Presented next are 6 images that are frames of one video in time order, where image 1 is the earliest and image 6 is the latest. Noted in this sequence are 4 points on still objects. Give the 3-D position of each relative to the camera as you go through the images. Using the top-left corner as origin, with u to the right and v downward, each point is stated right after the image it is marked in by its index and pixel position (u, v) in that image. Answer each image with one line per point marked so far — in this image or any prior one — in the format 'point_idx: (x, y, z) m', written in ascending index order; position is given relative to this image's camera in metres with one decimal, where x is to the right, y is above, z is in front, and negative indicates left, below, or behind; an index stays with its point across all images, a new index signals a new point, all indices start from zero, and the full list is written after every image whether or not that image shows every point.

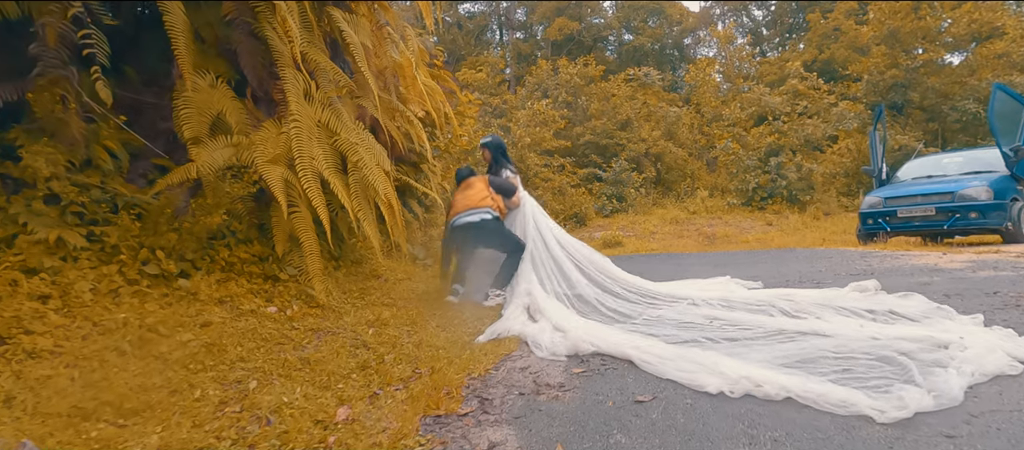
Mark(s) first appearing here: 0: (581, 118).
0: (+1.9, +3.0, +15.0) m
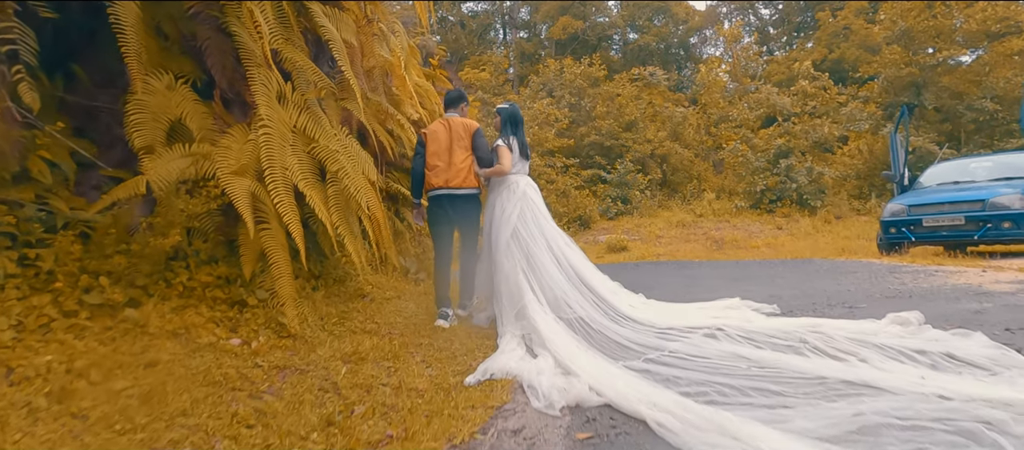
0: (+2.0, +2.9, +14.6) m
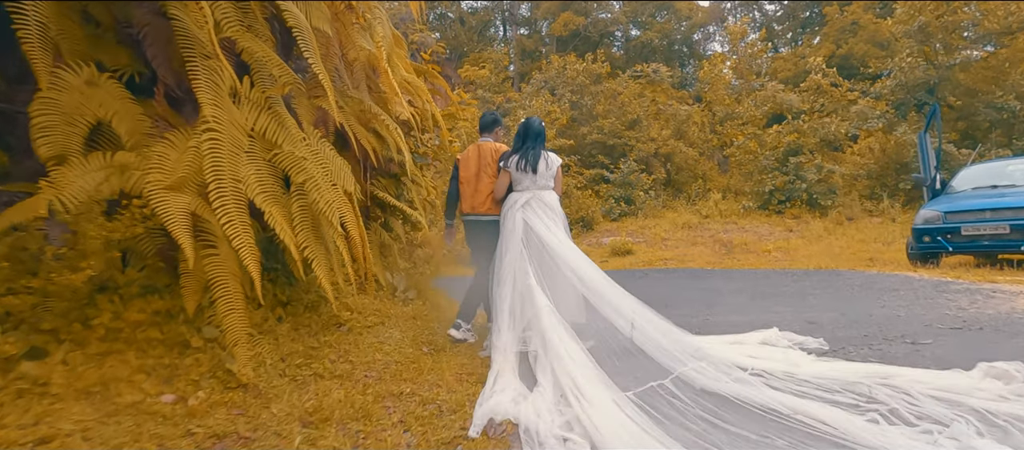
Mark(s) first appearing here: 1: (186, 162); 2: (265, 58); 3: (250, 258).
0: (+2.0, +2.8, +14.0) m
1: (-1.7, +0.3, +2.8) m
2: (-1.5, +1.0, +3.4) m
3: (-1.4, -0.2, +2.9) m
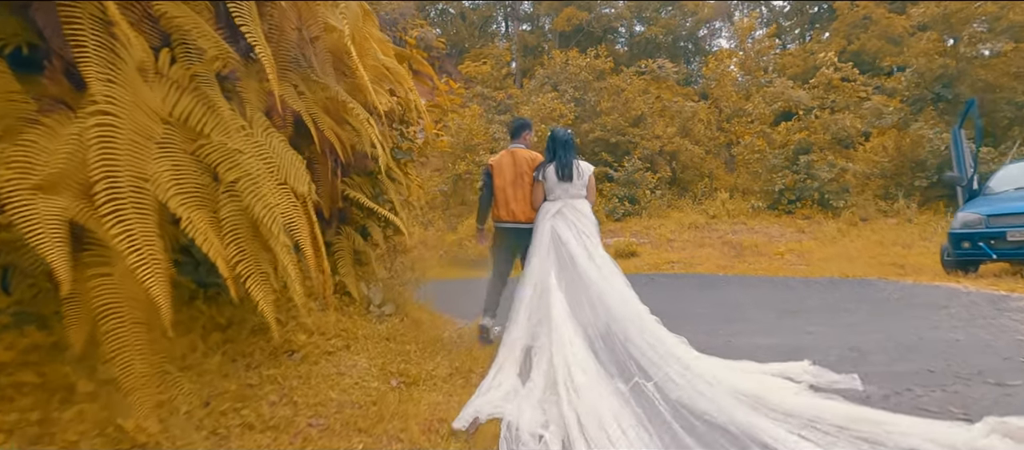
0: (+1.9, +2.8, +13.3) m
1: (-1.8, +0.3, +2.2) m
2: (-1.6, +1.0, +2.7) m
3: (-1.5, -0.2, +2.2) m
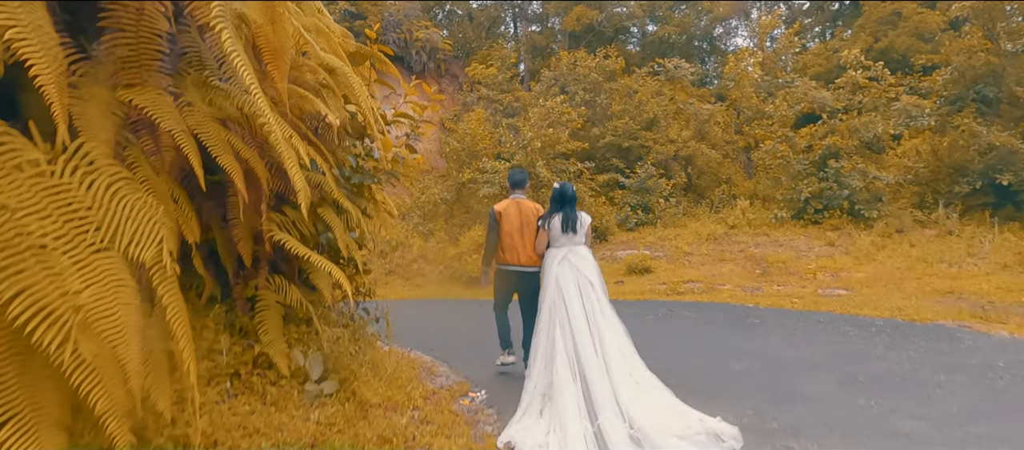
0: (+2.0, +2.4, +12.1) m
1: (-2.0, 0.0, +1.1) m
2: (-1.8, +0.7, +1.6) m
3: (-1.7, -0.6, +1.1) m
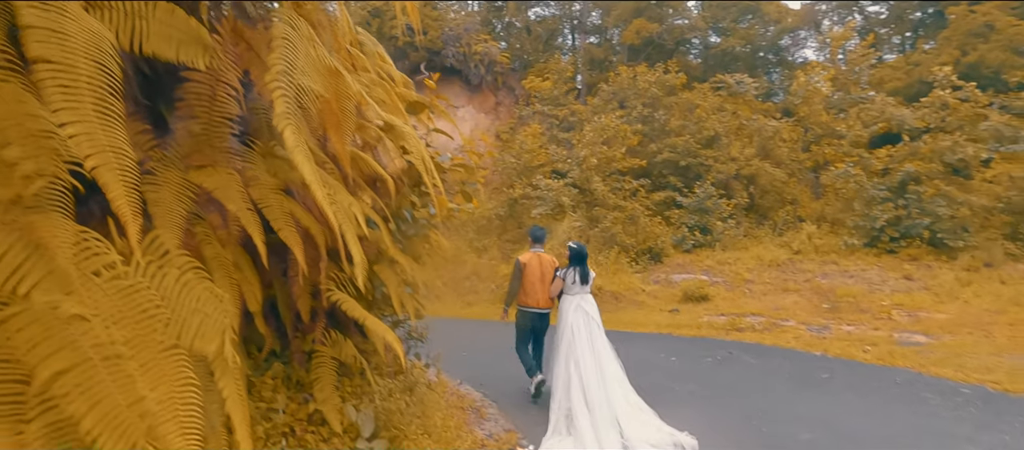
0: (+3.2, +1.8, +11.8) m
1: (-1.9, -0.4, +1.2) m
2: (-1.6, +0.3, +1.7) m
3: (-1.6, -0.9, +1.2) m
